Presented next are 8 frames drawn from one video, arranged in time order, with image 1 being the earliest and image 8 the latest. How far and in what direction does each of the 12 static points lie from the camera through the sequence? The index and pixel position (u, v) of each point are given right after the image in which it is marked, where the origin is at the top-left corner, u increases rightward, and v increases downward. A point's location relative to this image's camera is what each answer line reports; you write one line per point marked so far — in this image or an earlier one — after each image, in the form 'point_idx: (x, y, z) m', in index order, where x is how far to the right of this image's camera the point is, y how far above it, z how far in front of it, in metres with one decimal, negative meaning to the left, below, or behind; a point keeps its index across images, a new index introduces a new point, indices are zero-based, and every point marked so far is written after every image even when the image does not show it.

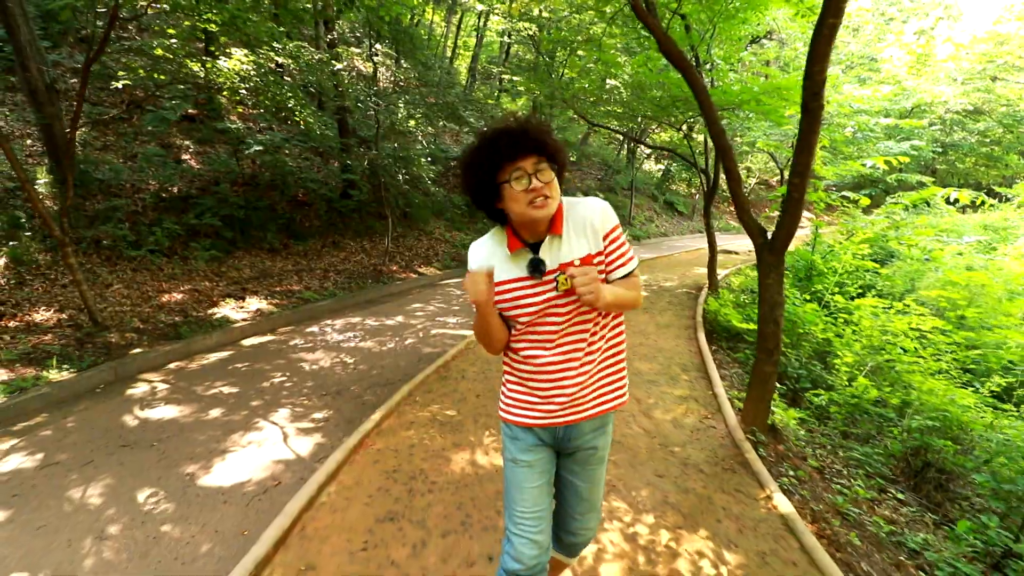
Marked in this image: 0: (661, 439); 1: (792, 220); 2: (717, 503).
0: (+0.9, -0.9, +3.3) m
1: (+1.7, +0.4, +3.1) m
2: (+1.0, -1.1, +2.6) m
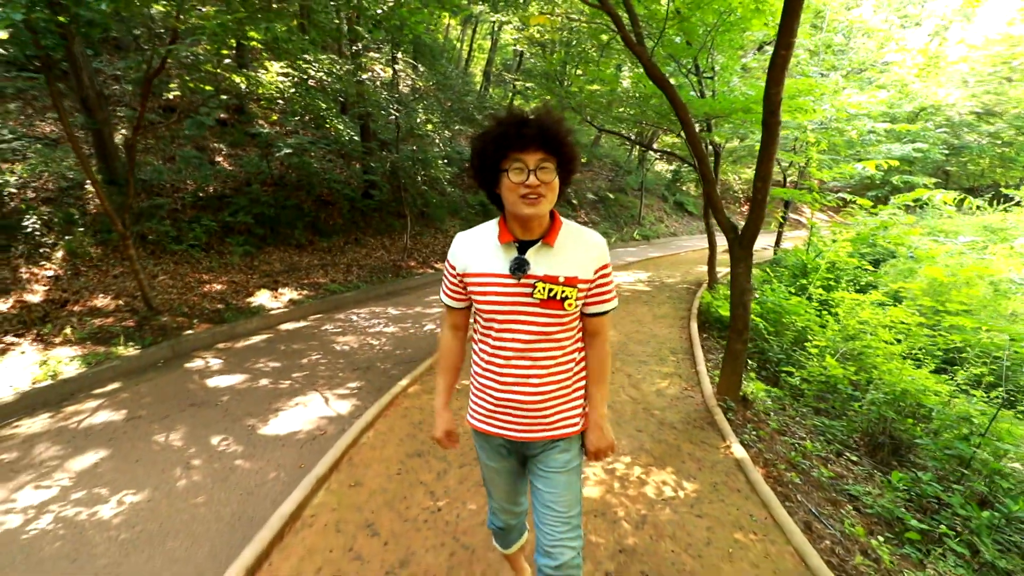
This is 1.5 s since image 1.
0: (+1.0, -0.9, +3.9) m
1: (+1.7, +0.5, +3.7) m
2: (+1.0, -1.0, +3.2) m
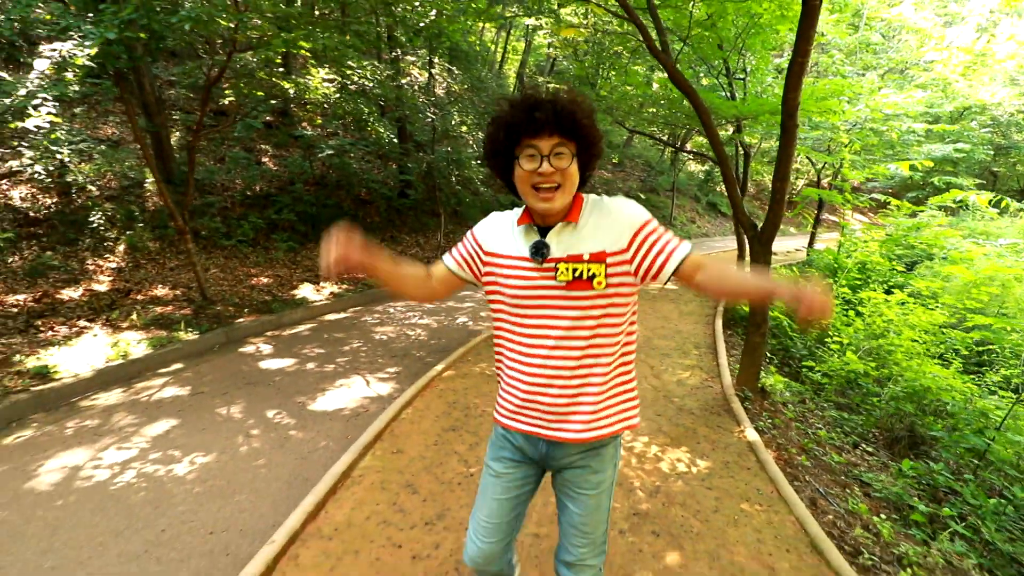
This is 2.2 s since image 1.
0: (+1.2, -0.8, +4.1) m
1: (+1.9, +0.5, +3.9) m
2: (+1.2, -0.9, +3.4) m
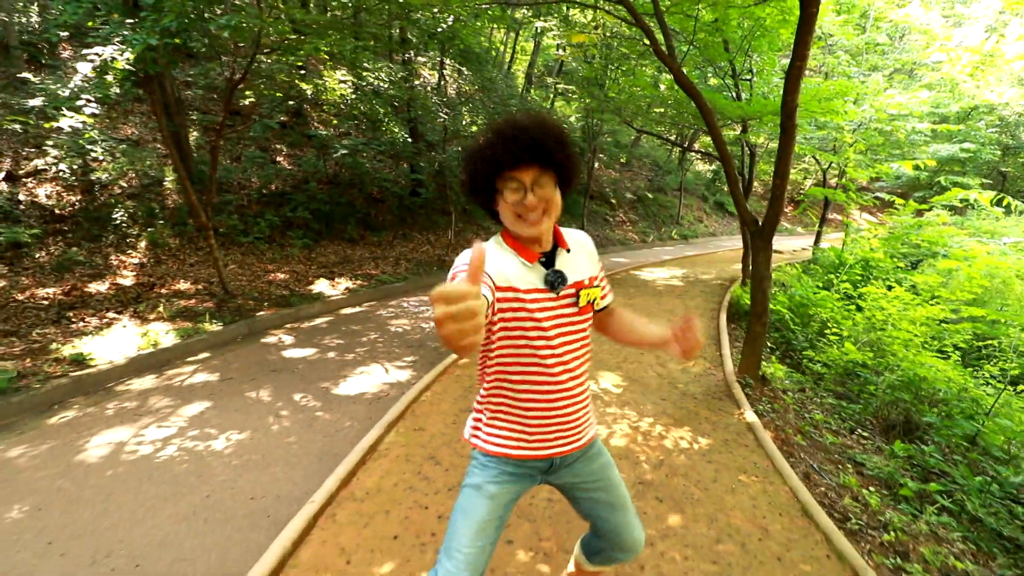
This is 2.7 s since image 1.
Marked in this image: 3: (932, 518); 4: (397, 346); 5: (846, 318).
0: (+1.3, -0.7, +4.3) m
1: (+2.0, +0.6, +4.1) m
2: (+1.3, -0.9, +3.6) m
3: (+2.4, -1.3, +3.0) m
4: (-1.2, -0.6, +5.6) m
5: (+3.8, -0.3, +6.0) m
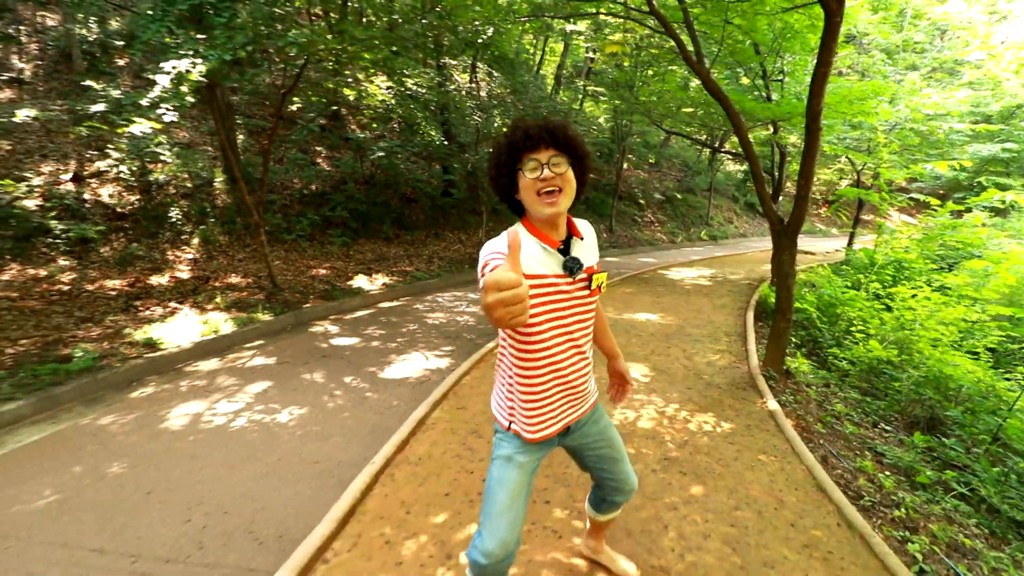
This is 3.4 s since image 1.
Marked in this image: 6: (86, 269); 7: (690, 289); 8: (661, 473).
0: (+1.6, -0.7, +4.5) m
1: (+2.3, +0.6, +4.2) m
2: (+1.6, -0.8, +3.8) m
3: (+2.6, -1.3, +3.1) m
4: (-0.9, -0.6, +5.9) m
5: (+4.2, -0.3, +6.0) m
6: (-6.8, +0.3, +8.3) m
7: (+2.9, 0.0, +8.4) m
8: (+0.8, -1.0, +2.8) m
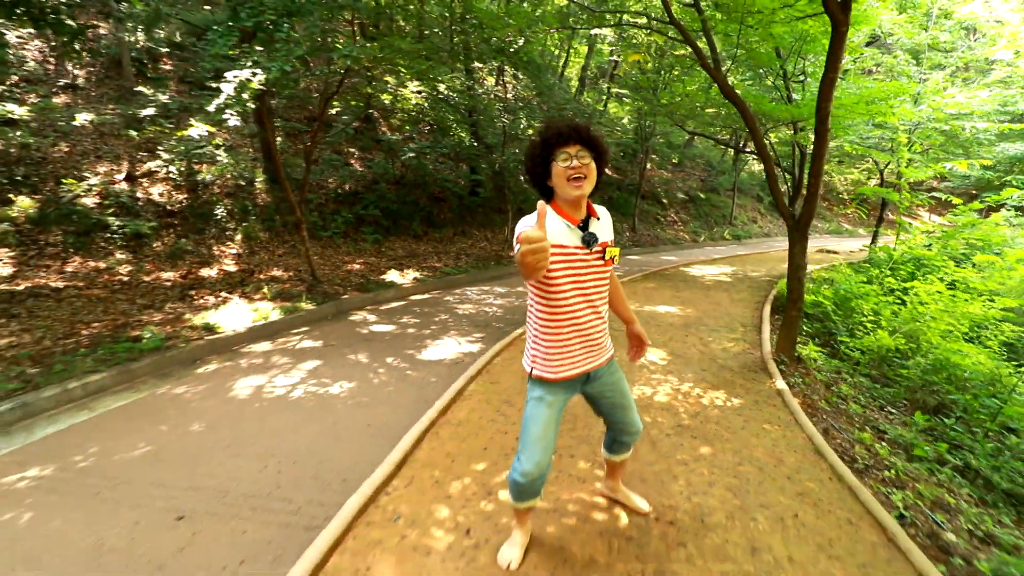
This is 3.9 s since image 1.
0: (+1.8, -0.6, +4.8) m
1: (+2.6, +0.7, +4.5) m
2: (+1.8, -0.7, +4.1) m
3: (+2.8, -1.2, +3.4) m
4: (-0.6, -0.5, +6.4) m
5: (+4.5, -0.3, +6.2) m
6: (-6.4, +0.4, +9.0) m
7: (+3.3, +0.1, +8.7) m
8: (+1.0, -0.9, +3.1) m
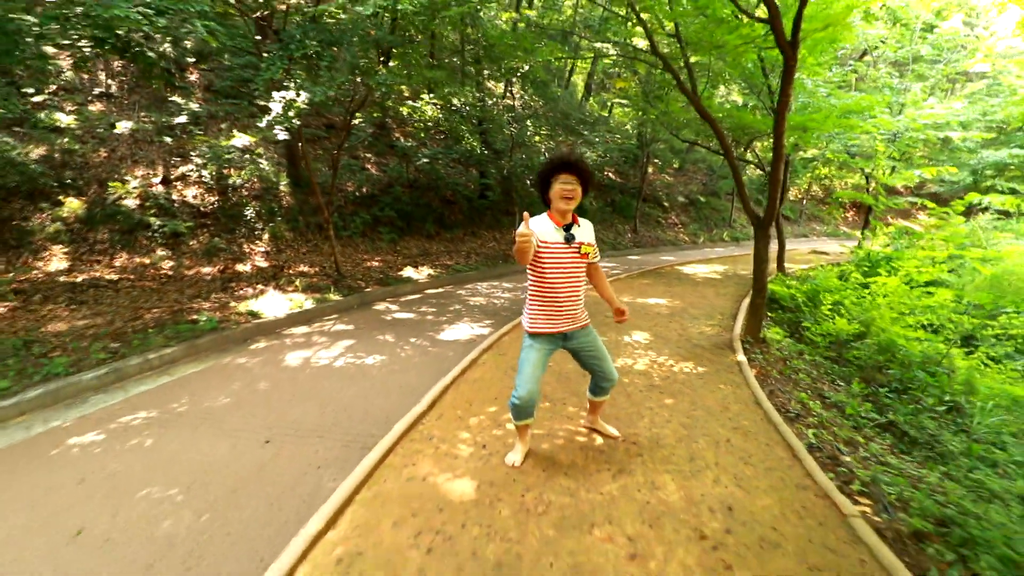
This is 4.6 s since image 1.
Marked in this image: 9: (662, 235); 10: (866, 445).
0: (+1.9, -0.5, +5.6) m
1: (+2.6, +0.8, +5.3) m
2: (+1.8, -0.6, +4.9) m
3: (+2.8, -1.1, +4.2) m
4: (-0.5, -0.4, +7.2) m
5: (+4.6, -0.2, +7.0) m
6: (-6.3, +0.6, +9.9) m
7: (+3.4, +0.1, +9.5) m
8: (+1.0, -0.8, +4.0) m
9: (+4.9, +1.8, +17.2) m
10: (+2.4, -1.1, +3.6) m
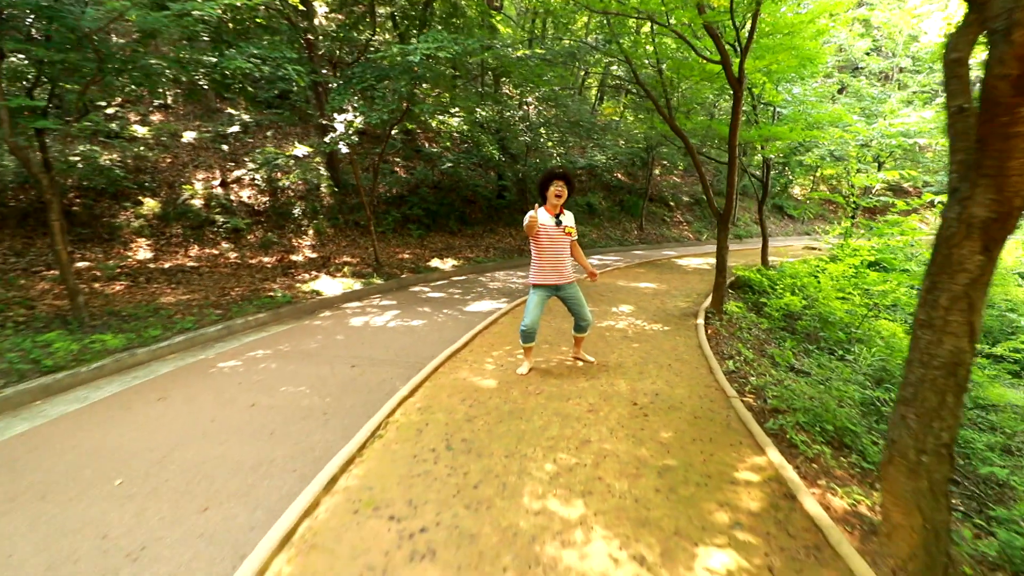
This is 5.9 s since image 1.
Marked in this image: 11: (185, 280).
0: (+2.0, -0.3, +7.1) m
1: (+2.8, +1.0, +6.7) m
2: (+2.0, -0.4, +6.4) m
3: (+2.9, -0.9, +5.6) m
4: (-0.3, -0.1, +8.7) m
5: (+4.8, 0.0, +8.4) m
6: (-6.0, +0.8, +11.6) m
7: (+3.7, +0.4, +10.9) m
8: (+1.1, -0.5, +5.4) m
9: (+5.5, +2.0, +18.5) m
10: (+2.5, -0.8, +5.0) m
11: (-5.7, +0.2, +9.2) m
